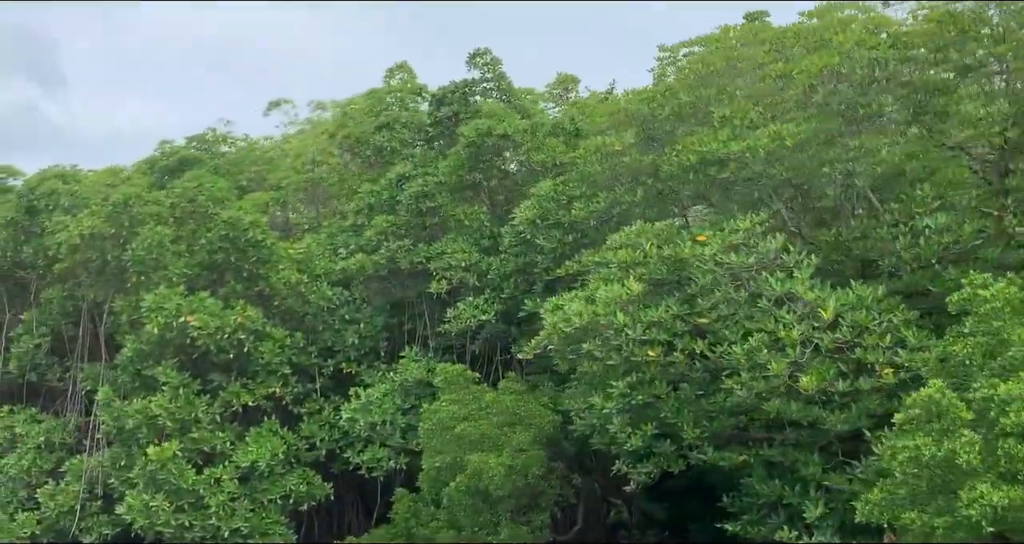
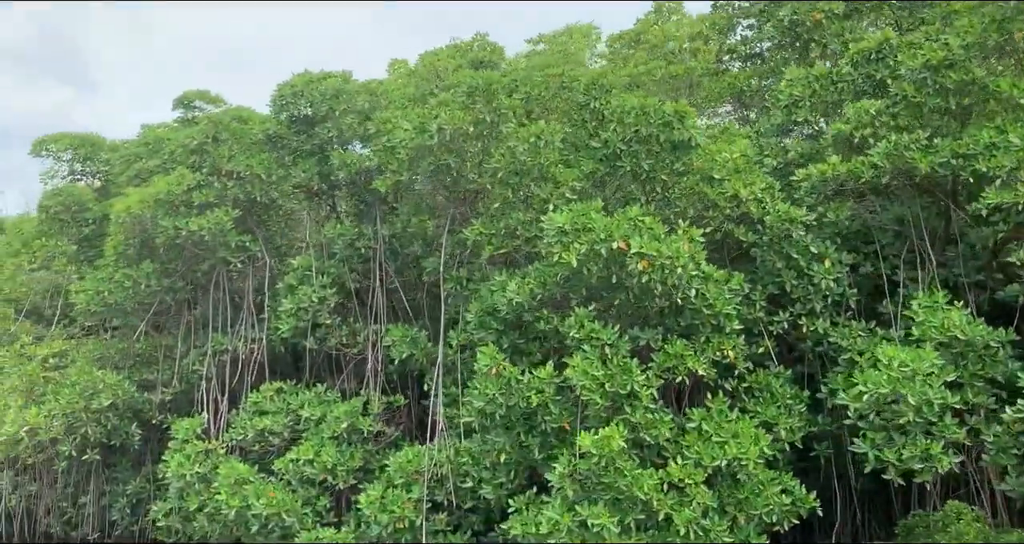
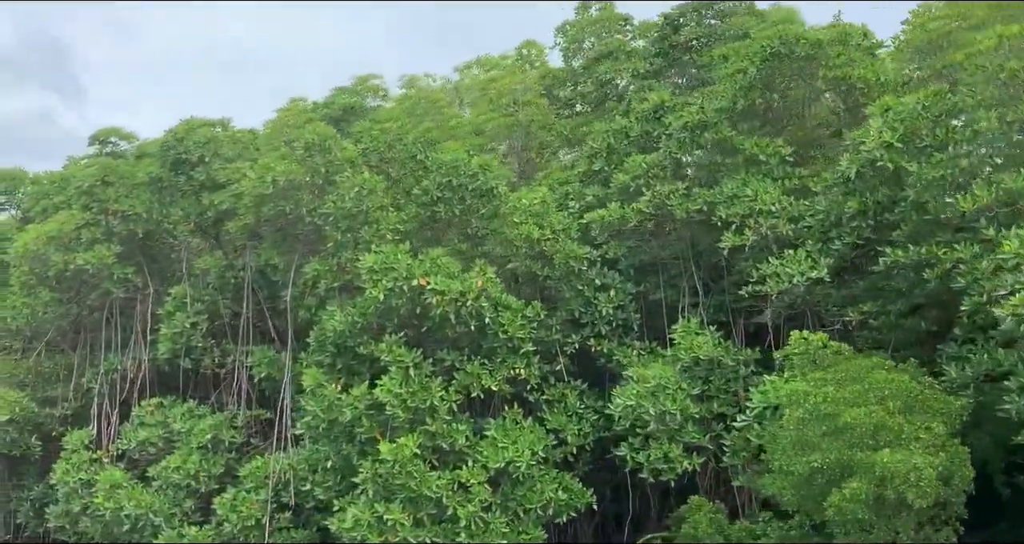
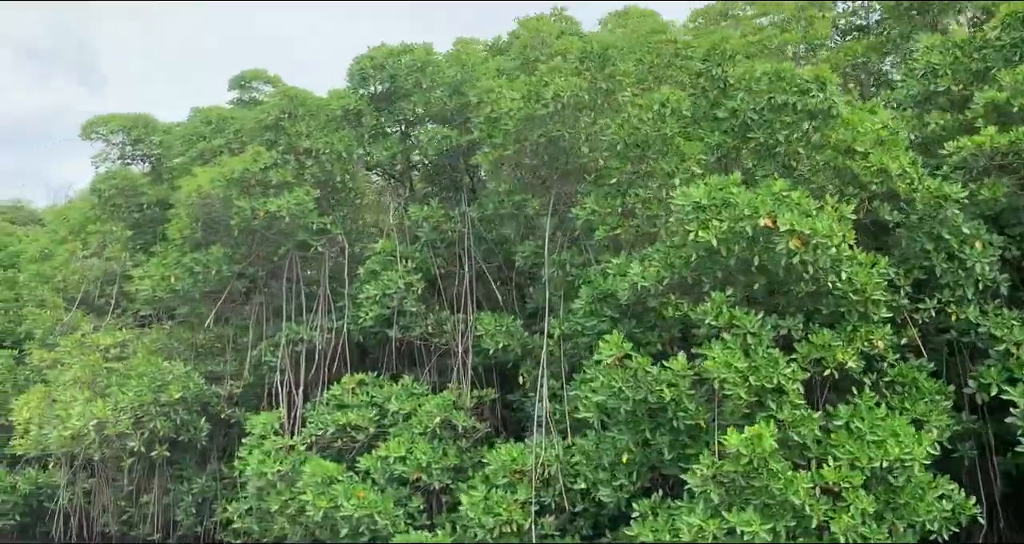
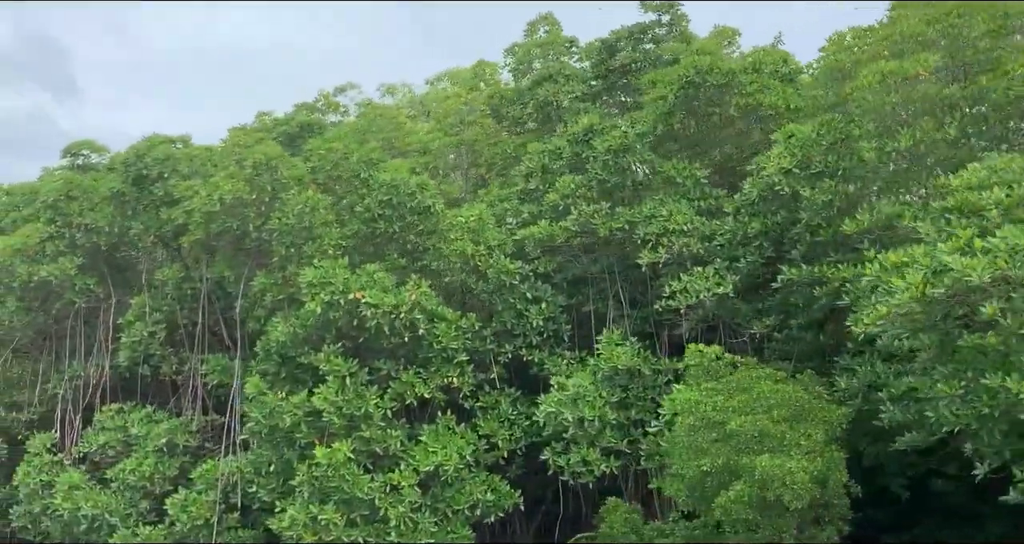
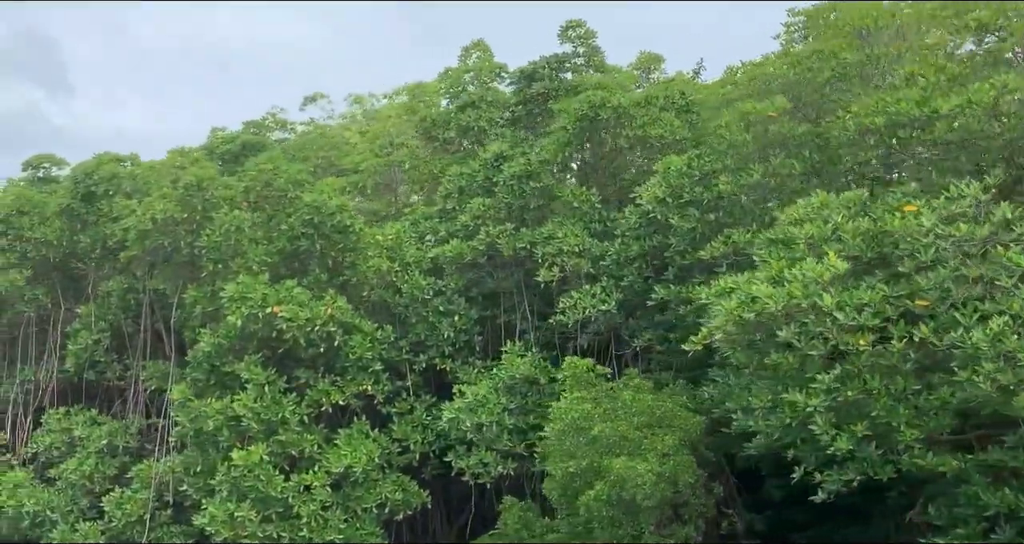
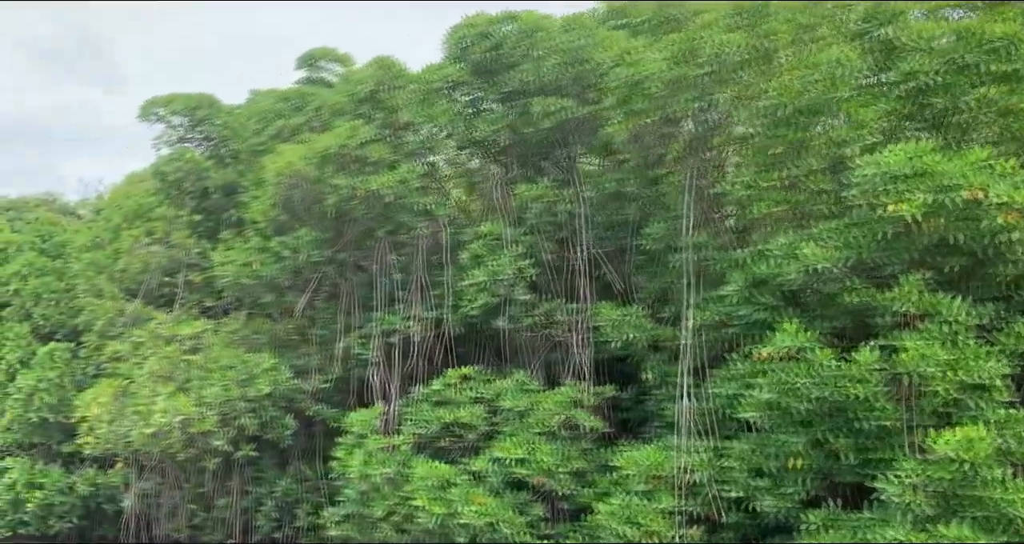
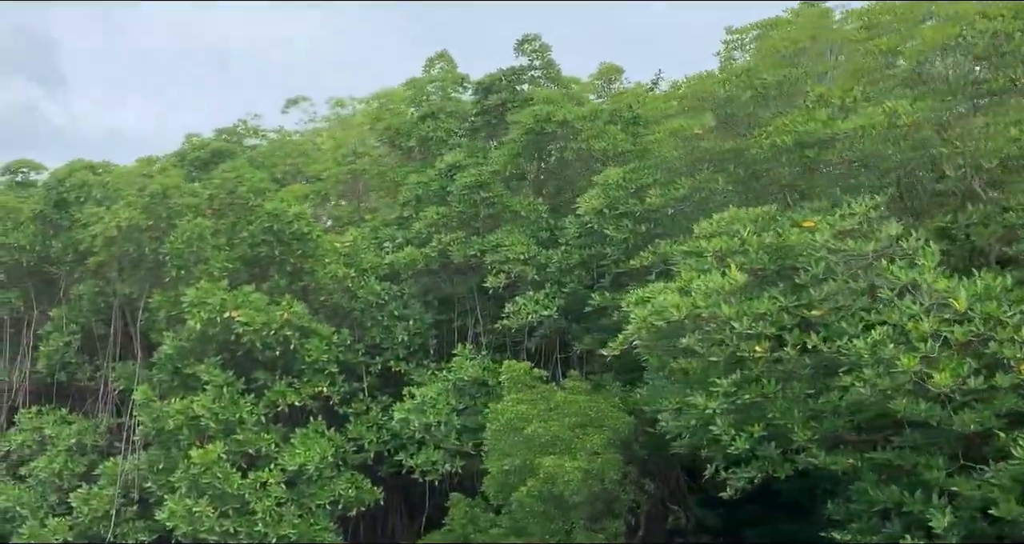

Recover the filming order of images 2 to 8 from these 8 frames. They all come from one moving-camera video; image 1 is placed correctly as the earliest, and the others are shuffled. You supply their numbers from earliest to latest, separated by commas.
8, 6, 5, 3, 2, 4, 7
